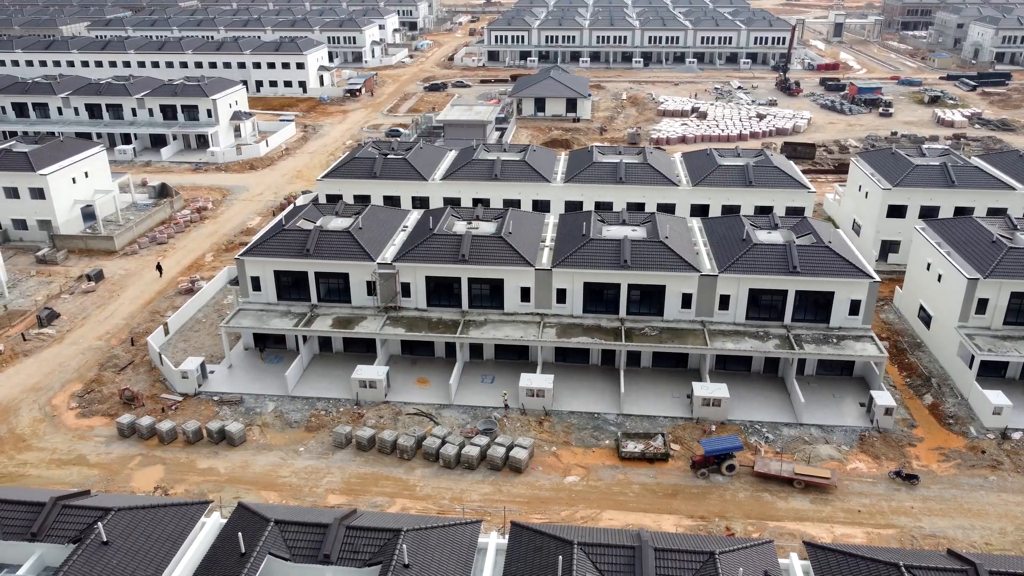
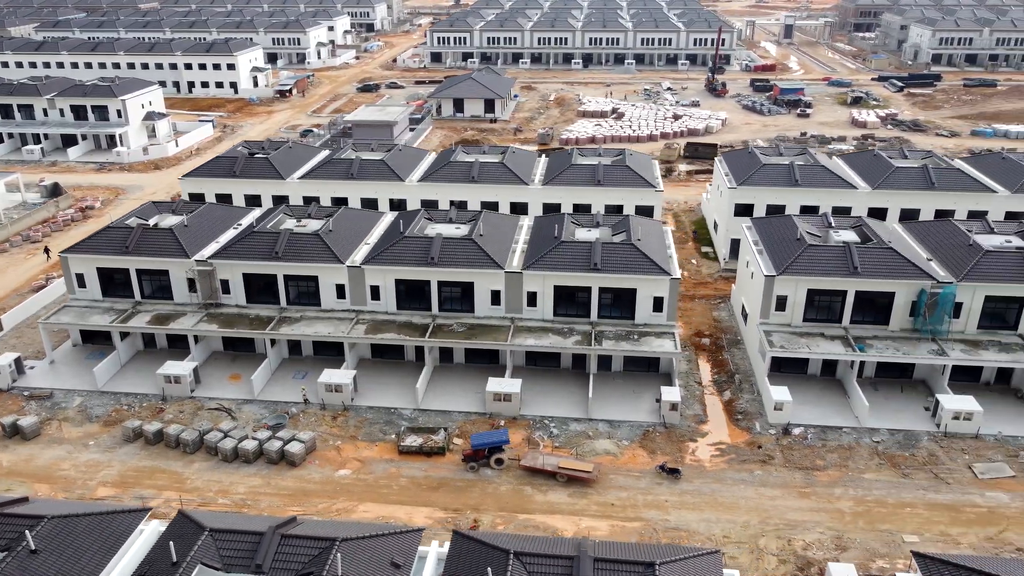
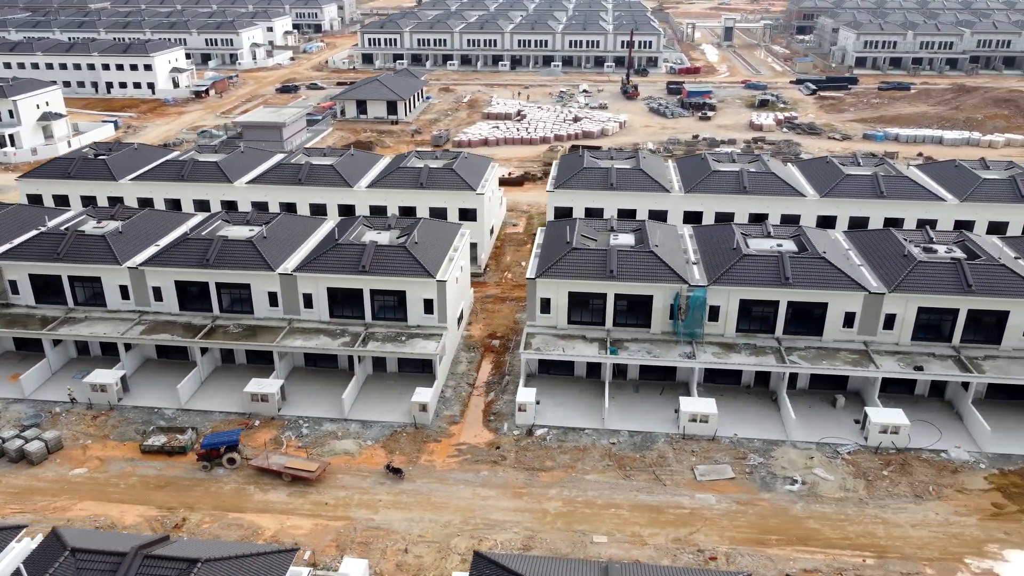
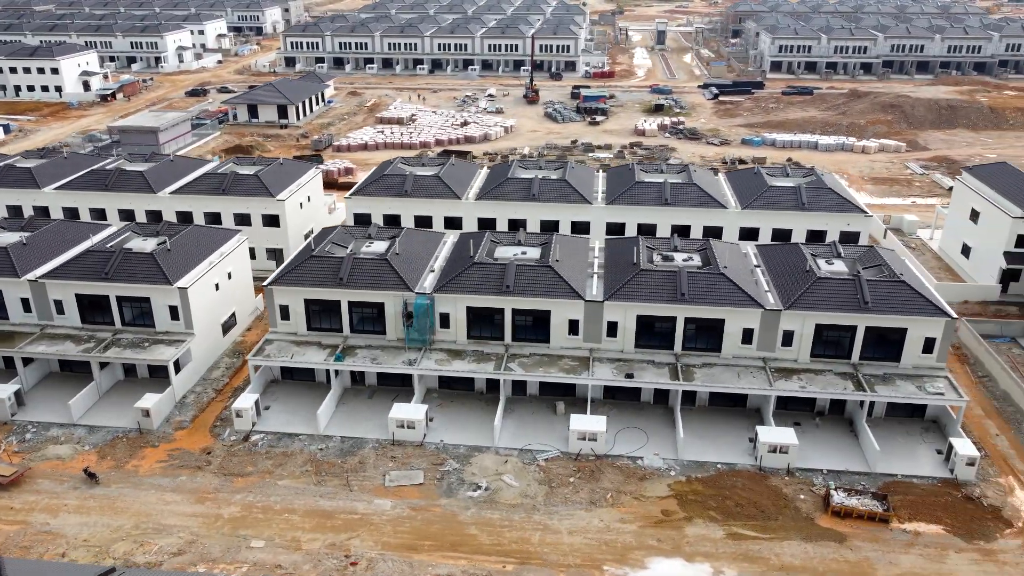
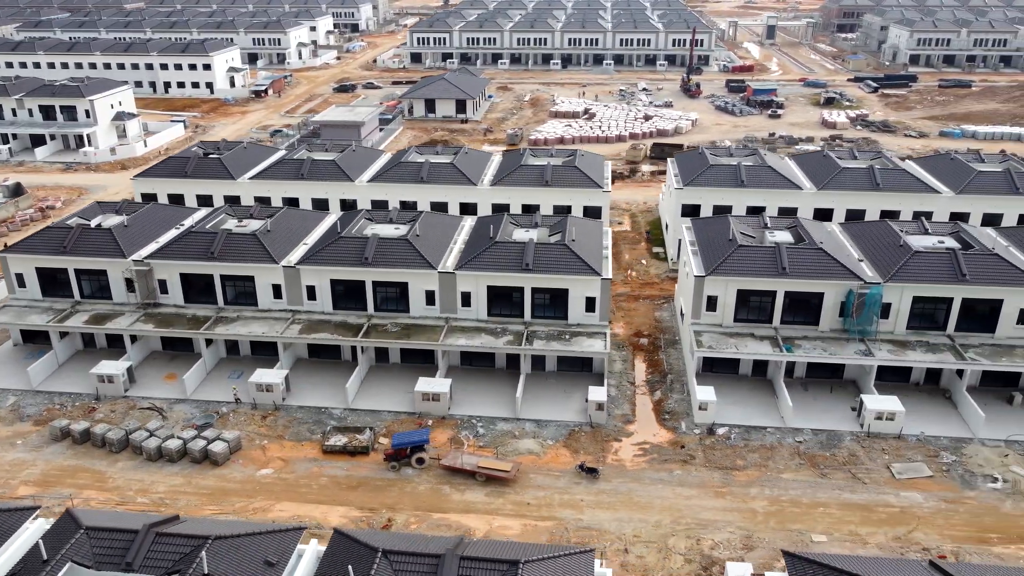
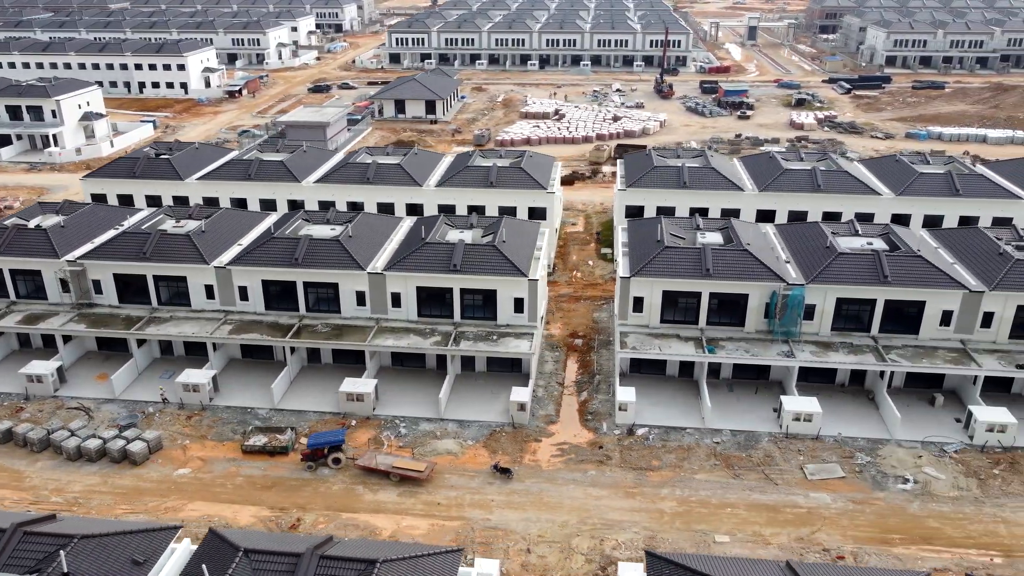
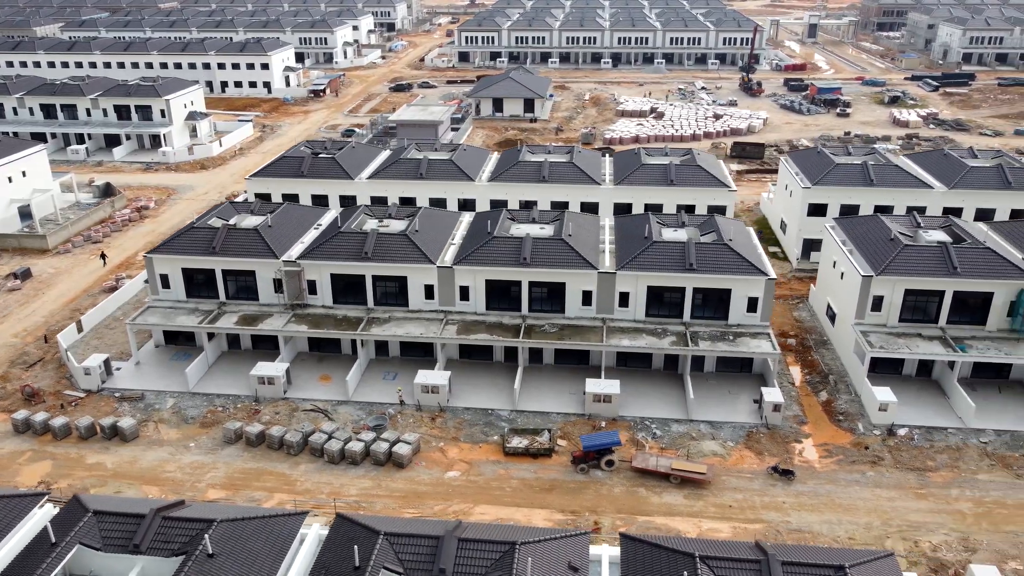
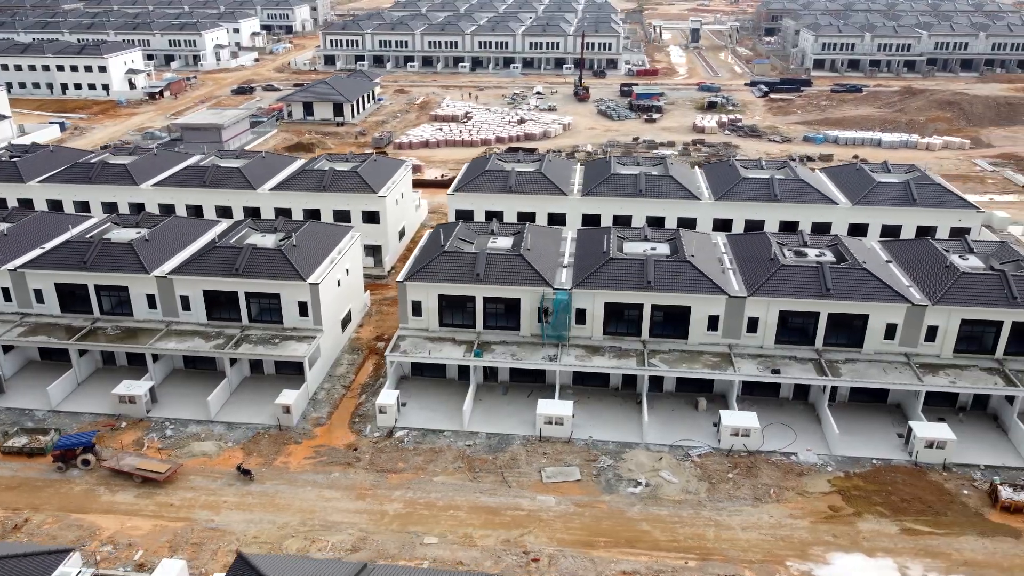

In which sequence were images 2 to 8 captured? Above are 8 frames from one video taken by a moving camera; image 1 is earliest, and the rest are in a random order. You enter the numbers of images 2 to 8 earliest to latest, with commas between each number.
7, 2, 5, 6, 3, 8, 4
